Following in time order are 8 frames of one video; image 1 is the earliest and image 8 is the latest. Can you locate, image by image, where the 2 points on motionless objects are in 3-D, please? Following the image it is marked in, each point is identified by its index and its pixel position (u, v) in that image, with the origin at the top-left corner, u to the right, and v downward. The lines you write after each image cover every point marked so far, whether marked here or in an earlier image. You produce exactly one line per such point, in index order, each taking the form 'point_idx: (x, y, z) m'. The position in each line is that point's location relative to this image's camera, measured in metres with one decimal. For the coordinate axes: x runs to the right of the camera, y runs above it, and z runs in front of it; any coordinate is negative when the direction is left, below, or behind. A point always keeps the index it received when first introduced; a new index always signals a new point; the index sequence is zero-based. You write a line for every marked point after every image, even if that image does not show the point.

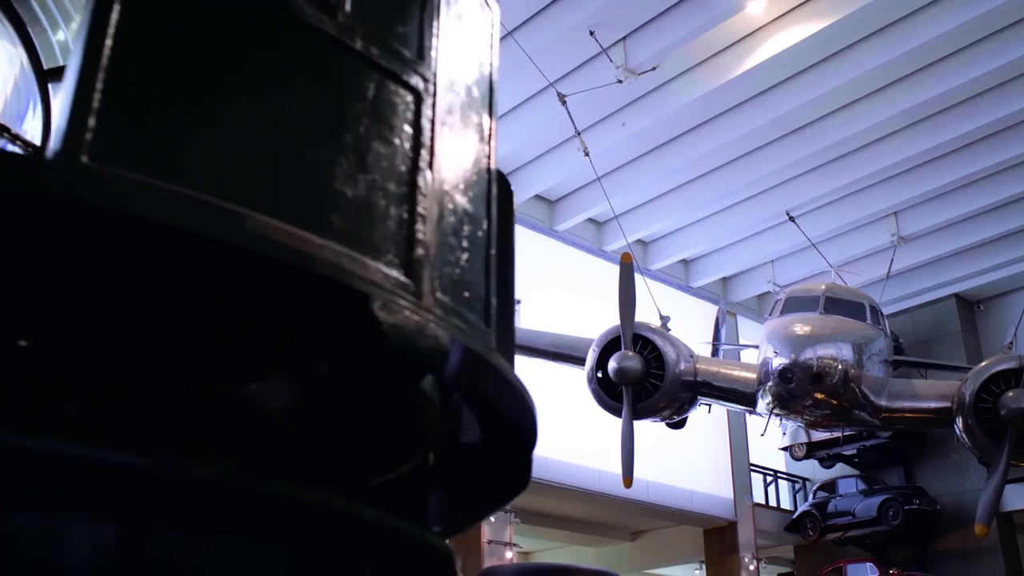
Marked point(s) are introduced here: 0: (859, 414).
0: (+2.1, -0.7, +7.3) m
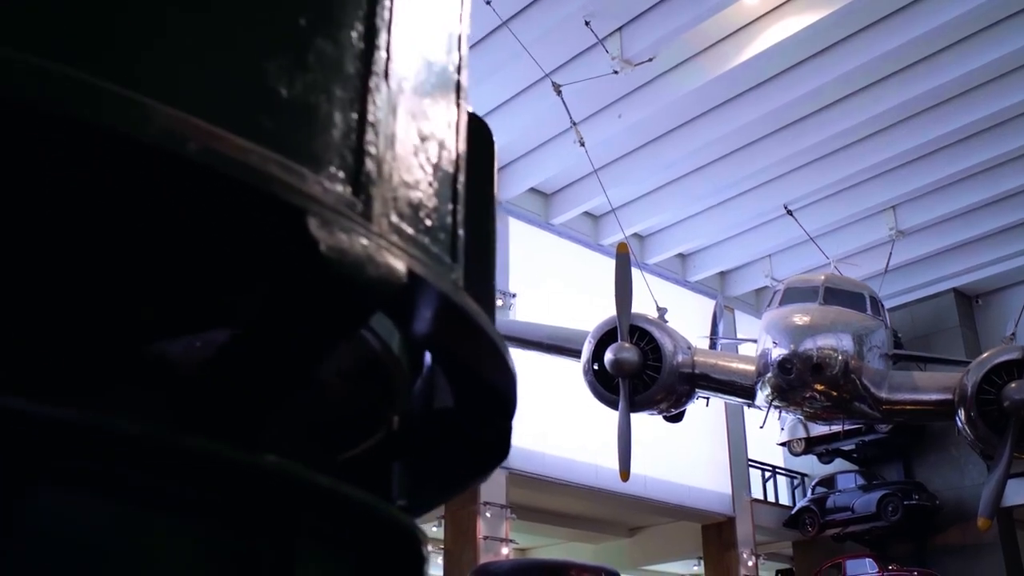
0: (+2.1, -0.7, +7.2) m
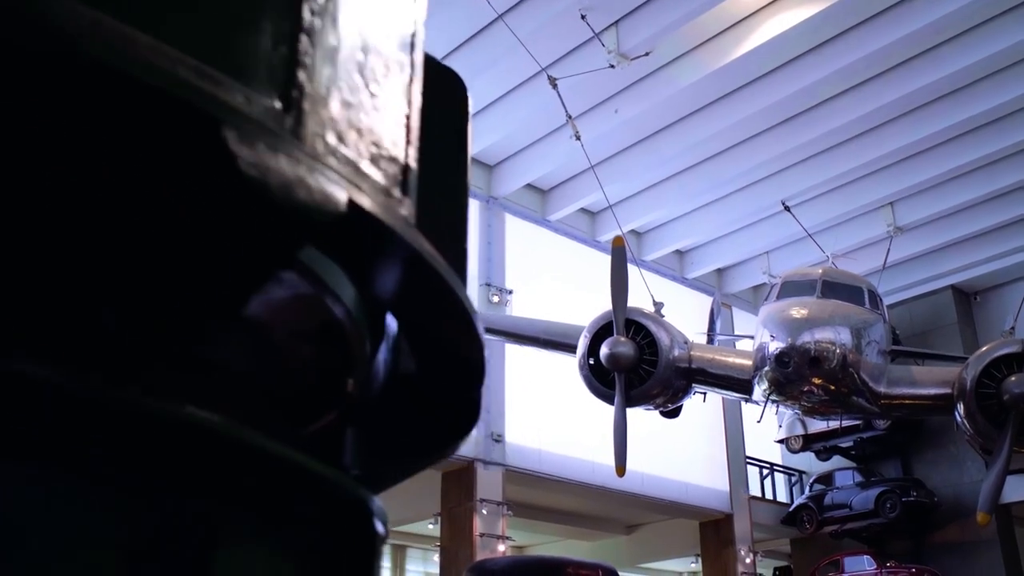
0: (+2.0, -0.6, +7.2) m
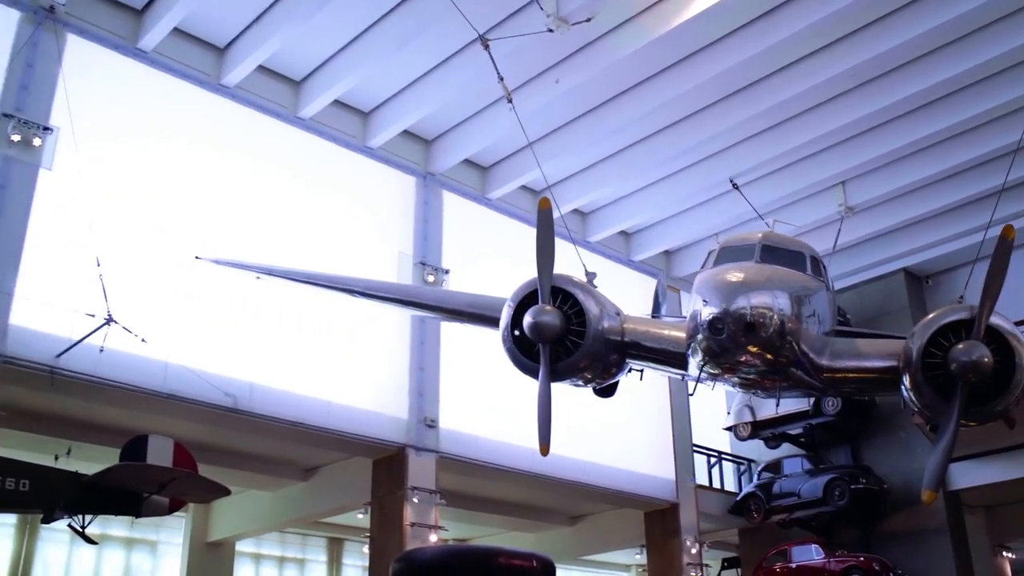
0: (+1.6, -0.5, +6.7) m
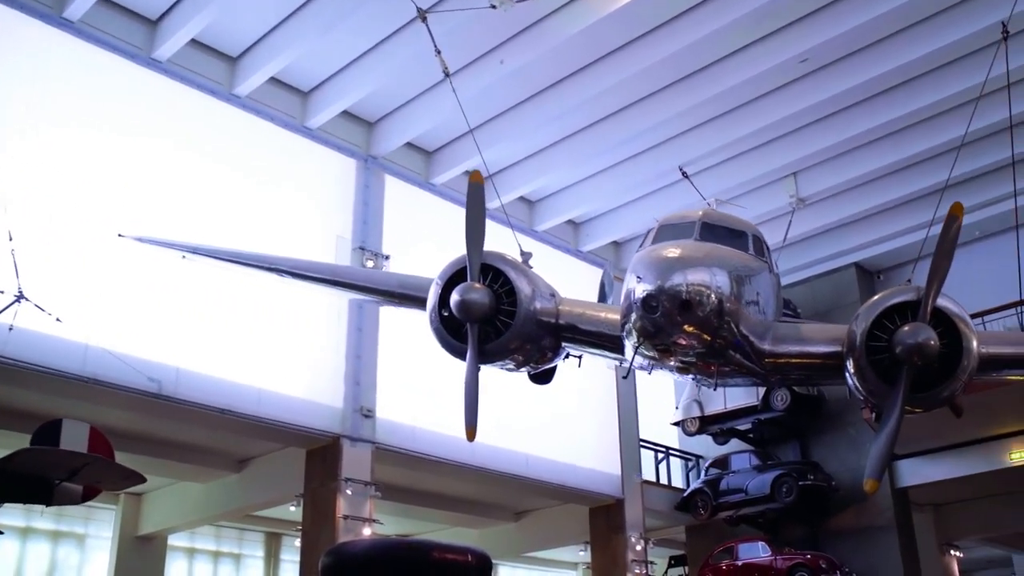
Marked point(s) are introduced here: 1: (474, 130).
0: (+1.2, -0.3, +6.4) m
1: (-0.4, +1.7, +12.7) m
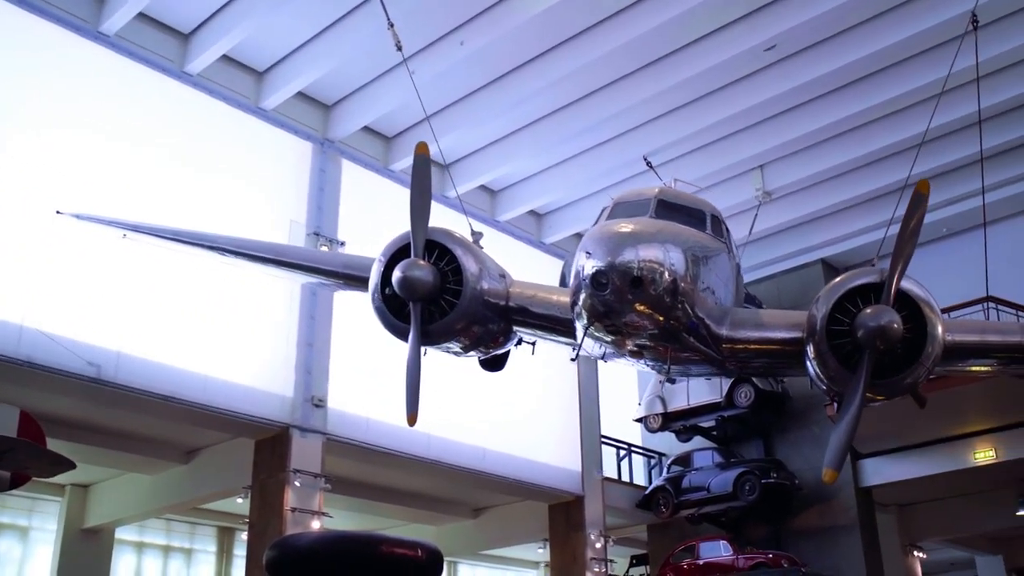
0: (+0.9, -0.3, +6.1) m
1: (-0.8, +1.8, +12.3) m
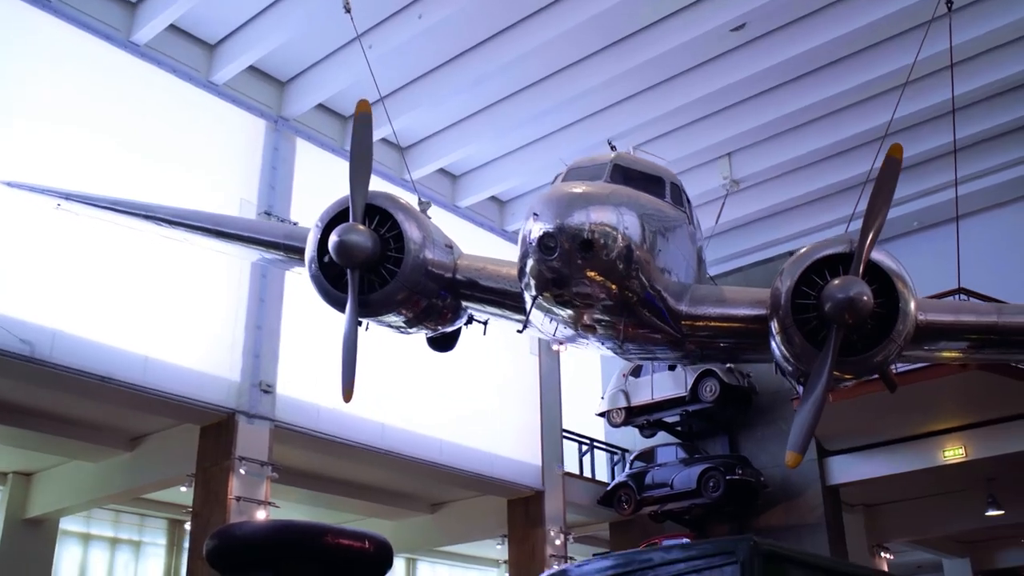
0: (+0.7, -0.1, +5.7) m
1: (-1.1, +1.9, +11.9) m
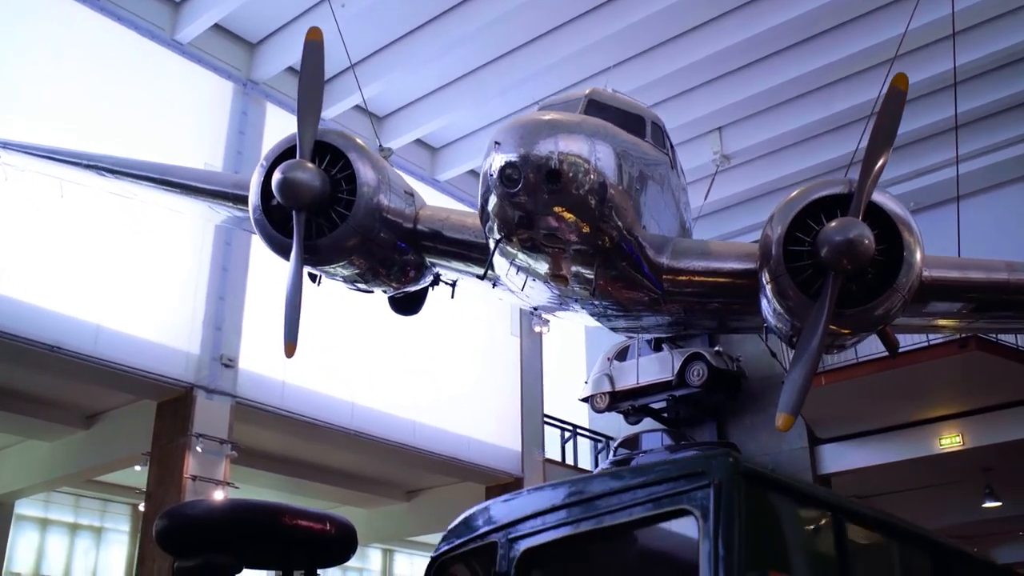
0: (+0.5, +0.1, +5.2) m
1: (-1.3, +2.2, +11.4) m
